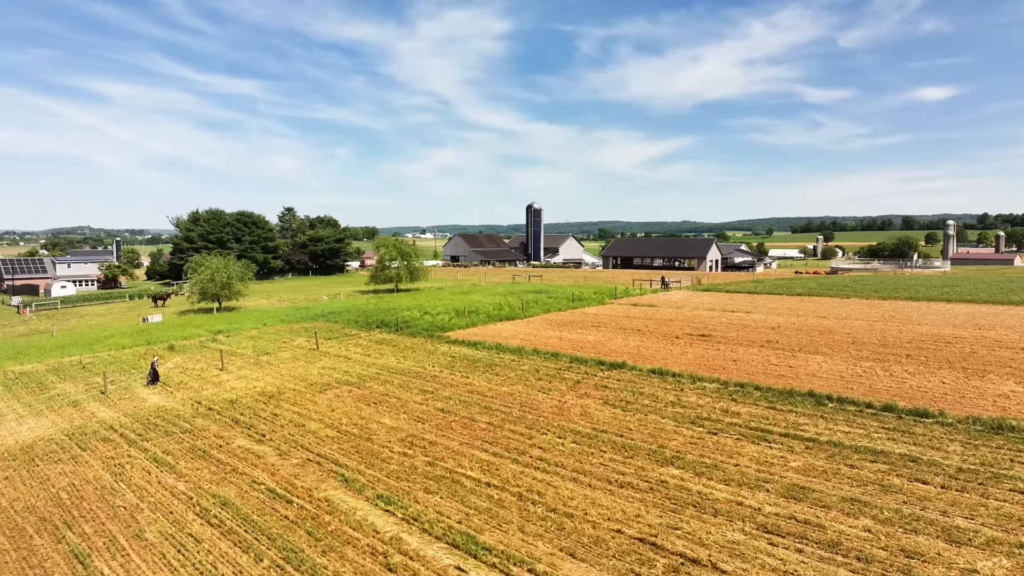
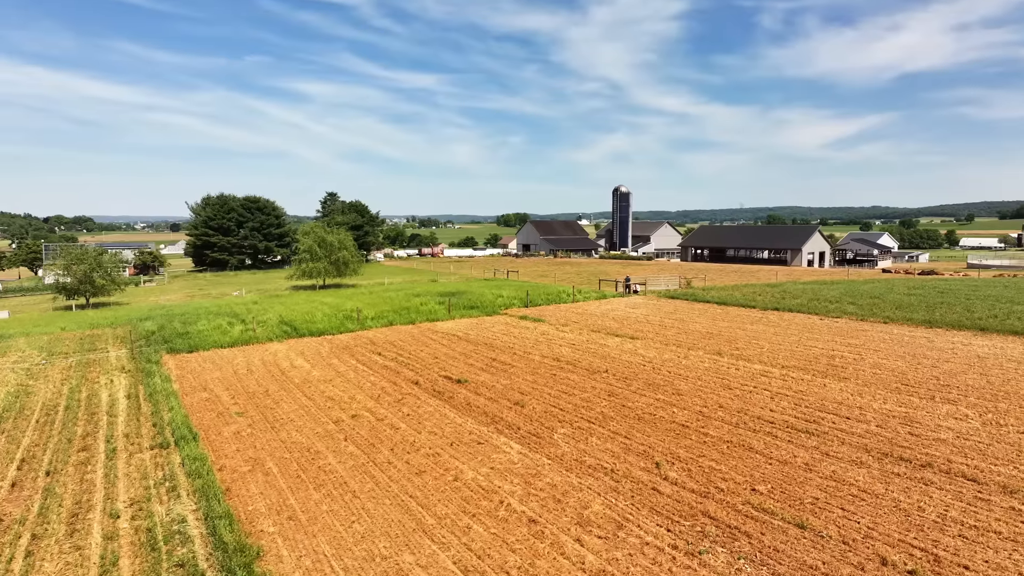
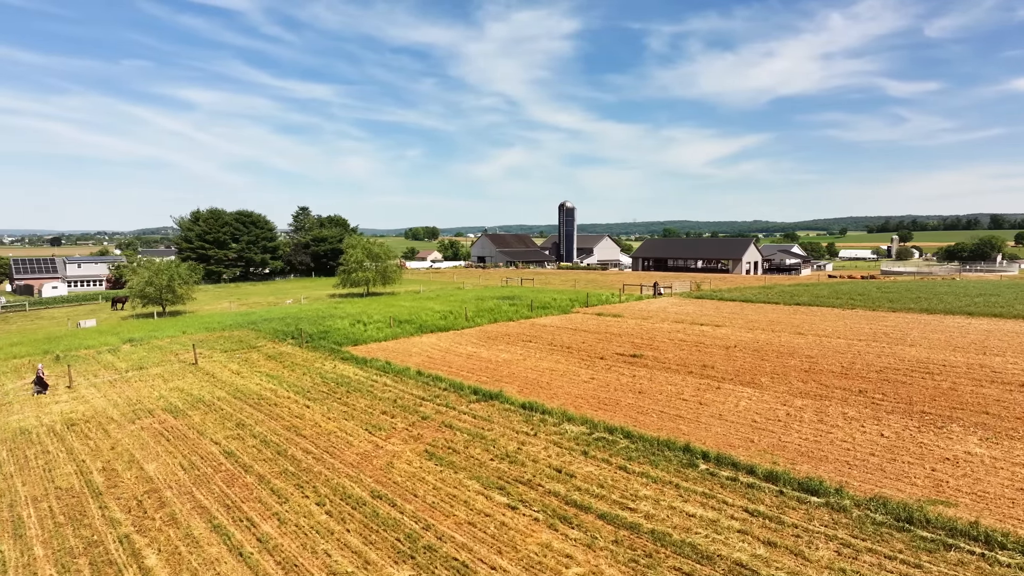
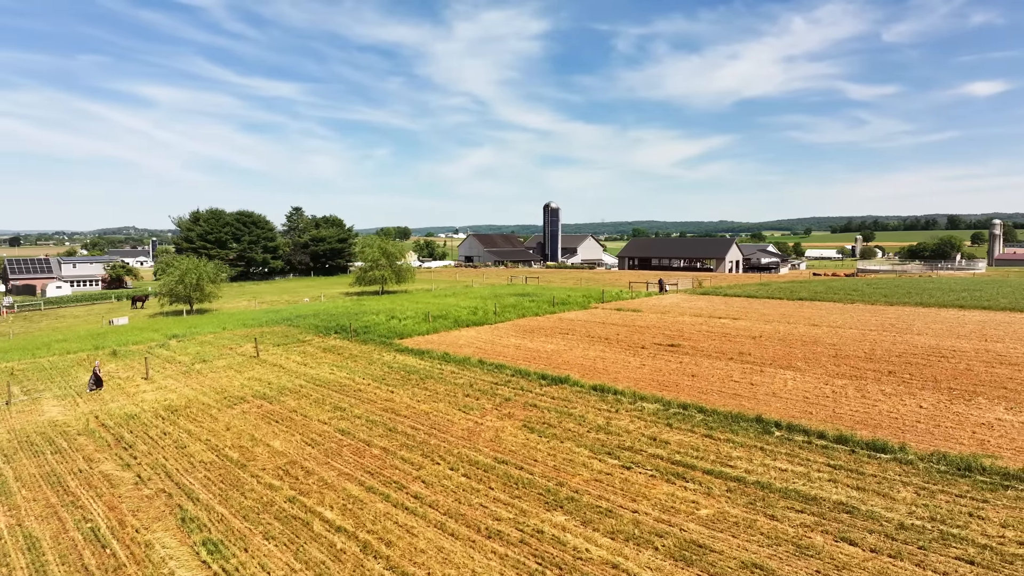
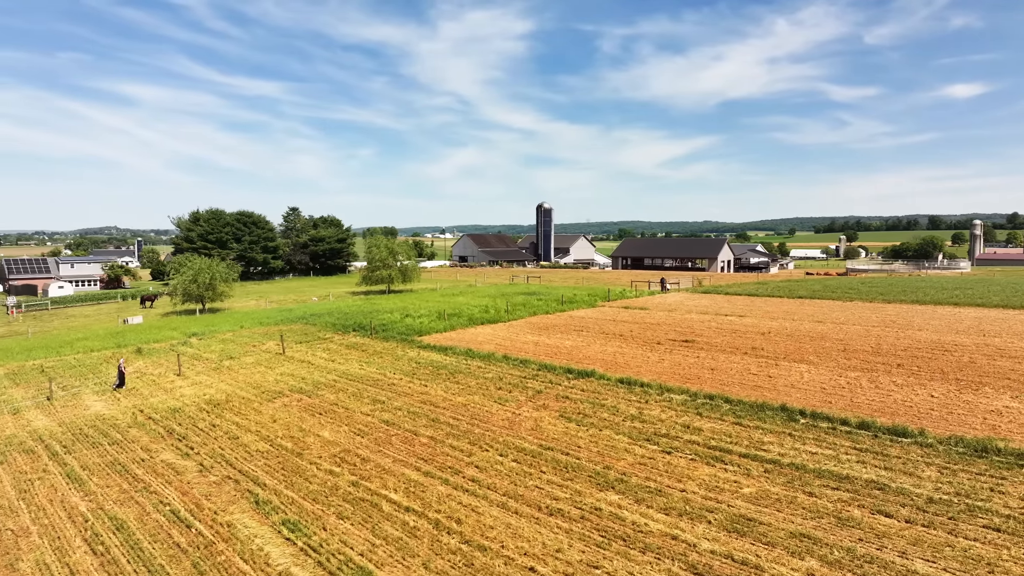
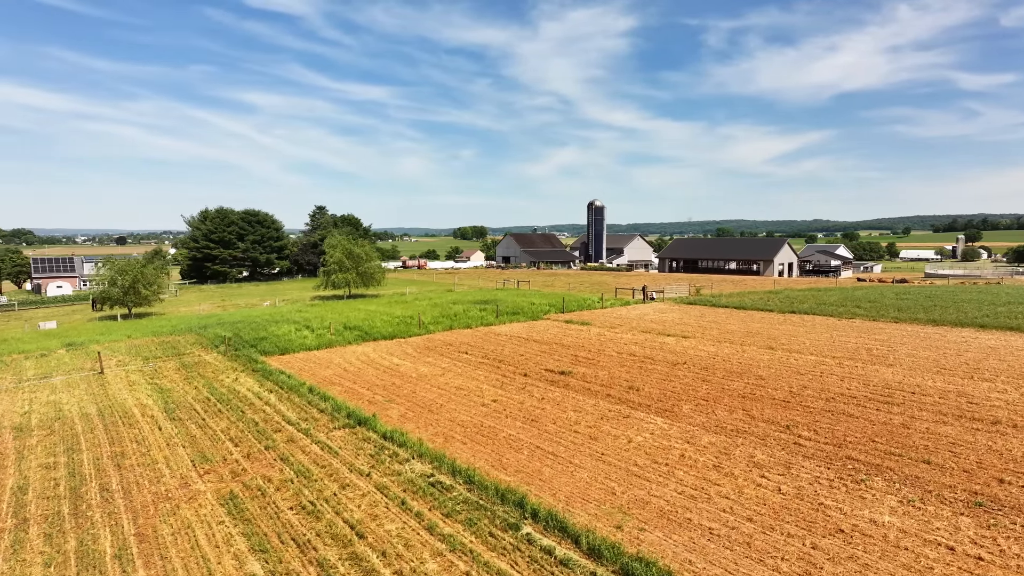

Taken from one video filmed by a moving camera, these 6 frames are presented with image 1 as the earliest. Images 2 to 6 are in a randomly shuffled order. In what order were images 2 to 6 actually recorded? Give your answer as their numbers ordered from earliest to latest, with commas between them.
5, 4, 3, 6, 2
